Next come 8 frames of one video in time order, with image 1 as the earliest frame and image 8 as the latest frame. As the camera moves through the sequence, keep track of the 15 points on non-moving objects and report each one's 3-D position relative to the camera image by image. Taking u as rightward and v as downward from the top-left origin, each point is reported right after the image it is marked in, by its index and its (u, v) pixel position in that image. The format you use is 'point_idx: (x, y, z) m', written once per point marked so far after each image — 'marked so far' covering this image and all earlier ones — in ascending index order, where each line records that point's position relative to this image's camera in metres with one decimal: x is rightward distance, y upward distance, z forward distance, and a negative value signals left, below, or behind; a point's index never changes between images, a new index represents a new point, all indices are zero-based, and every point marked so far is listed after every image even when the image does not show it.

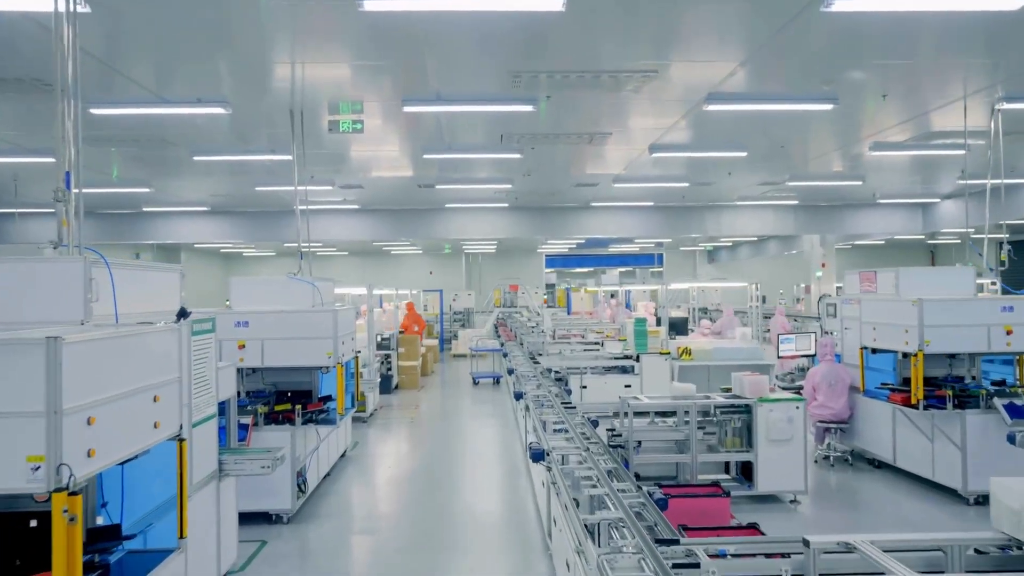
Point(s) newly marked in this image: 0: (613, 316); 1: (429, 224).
0: (+1.7, -0.5, +12.7) m
1: (-1.2, +0.9, +11.0) m
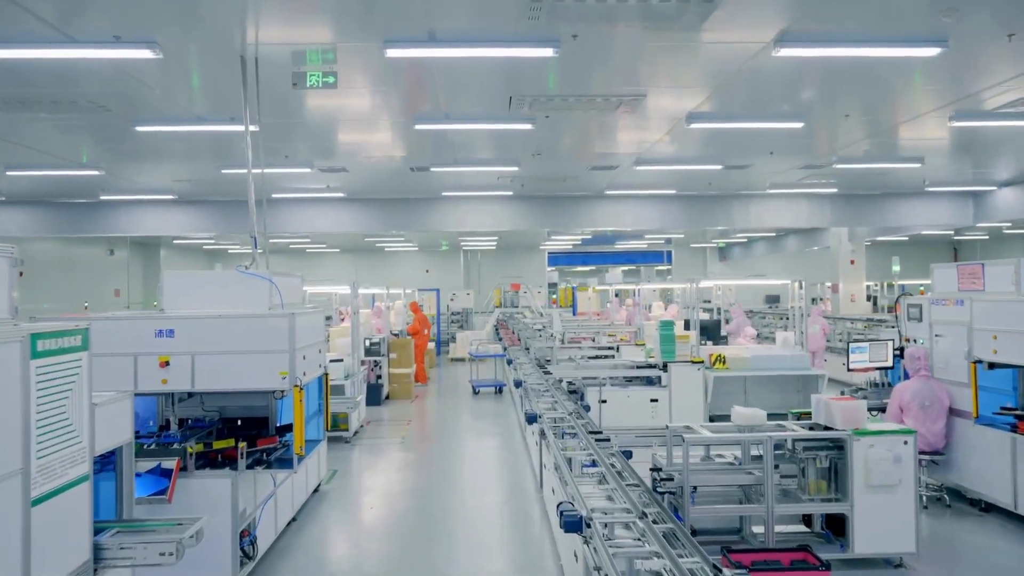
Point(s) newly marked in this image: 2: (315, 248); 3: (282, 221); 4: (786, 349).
0: (+1.8, -0.5, +11.6) m
1: (-1.1, +1.0, +9.9) m
2: (-4.9, +1.0, +19.0) m
3: (-2.9, +0.9, +9.7) m
4: (+2.7, -0.6, +7.4) m
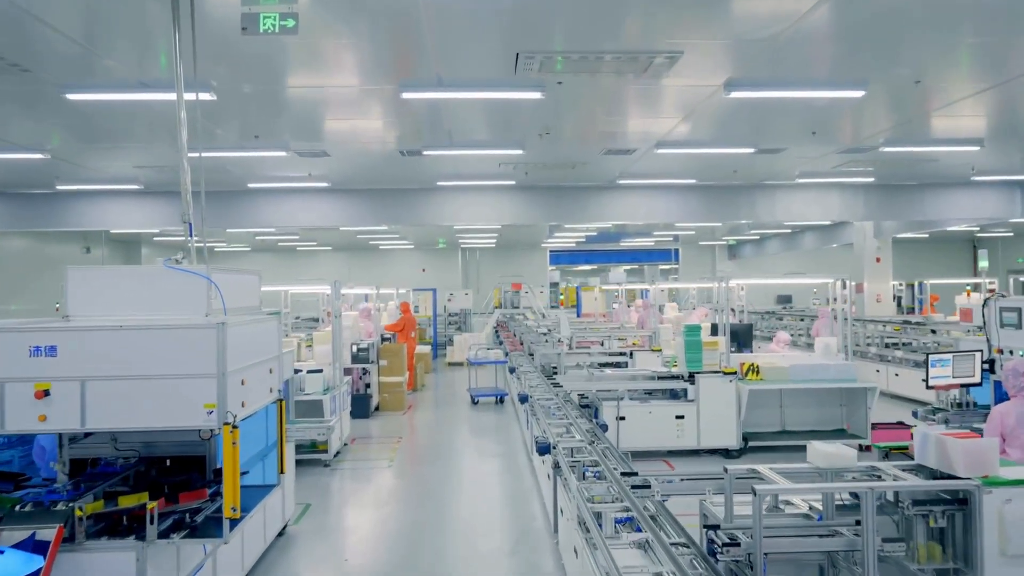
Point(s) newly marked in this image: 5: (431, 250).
0: (+1.8, -0.5, +10.7) m
1: (-1.1, +1.0, +9.0) m
2: (-4.9, +1.0, +18.1) m
3: (-2.9, +0.9, +8.8) m
4: (+2.7, -0.6, +6.5) m
5: (-2.1, +1.0, +19.7) m
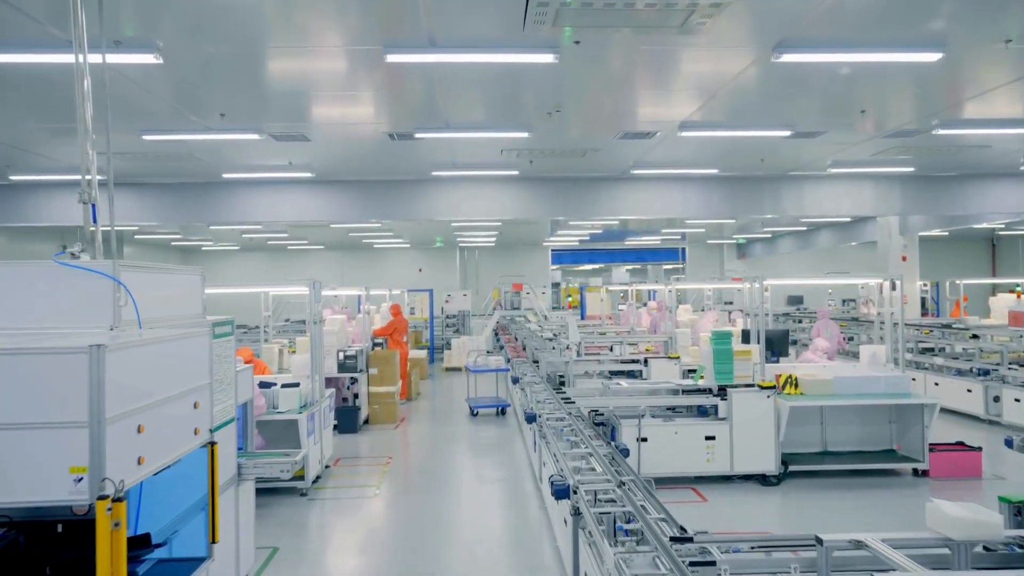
0: (+1.8, -0.5, +9.9) m
1: (-1.1, +0.9, +8.2) m
2: (-4.9, +1.0, +17.3) m
3: (-2.9, +0.8, +8.1) m
4: (+2.7, -0.6, +5.7) m
5: (-2.1, +1.0, +18.9) m
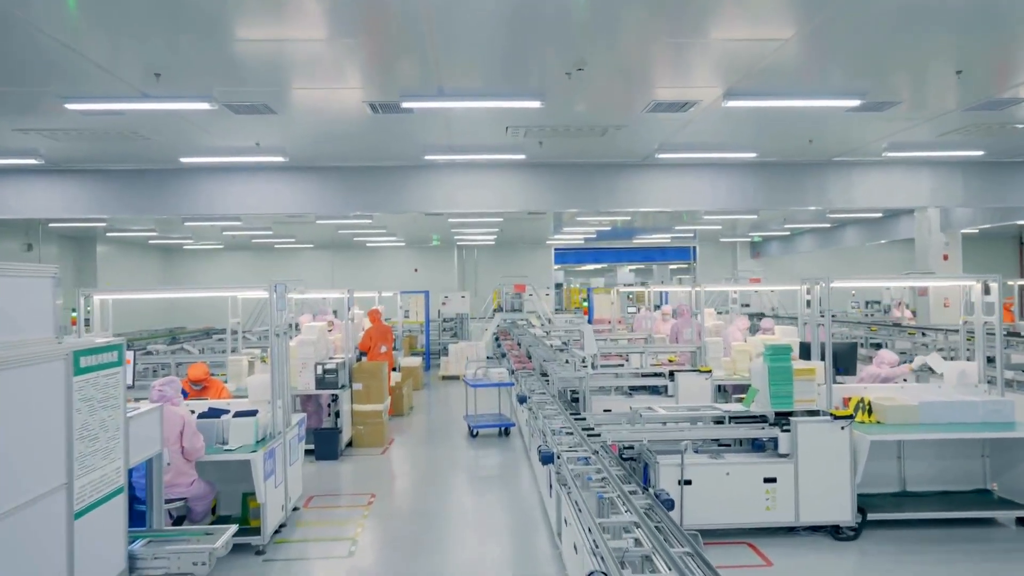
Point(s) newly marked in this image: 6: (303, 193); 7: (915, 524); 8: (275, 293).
0: (+1.9, -0.5, +8.9) m
1: (-1.0, +0.9, +7.1) m
2: (-4.9, +1.0, +16.3) m
3: (-2.8, +0.8, +7.0) m
4: (+2.8, -0.6, +4.7) m
5: (-2.1, +1.0, +17.9) m
6: (-1.9, +0.9, +7.1) m
7: (+2.4, -1.4, +4.5) m
8: (-1.4, 0.0, +4.7) m
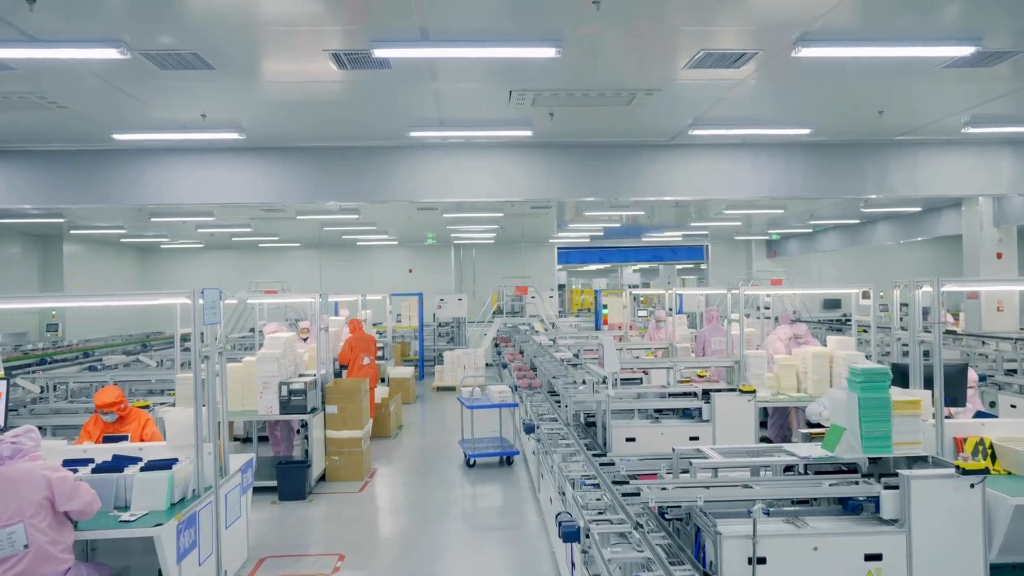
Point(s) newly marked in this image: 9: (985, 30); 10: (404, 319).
0: (+1.9, -0.5, +7.8) m
1: (-1.0, +0.9, +6.0) m
2: (-4.9, +0.9, +15.1) m
3: (-2.8, +0.8, +5.9) m
4: (+2.8, -0.7, +3.6) m
5: (-2.1, +0.9, +16.7) m
6: (-1.9, +0.9, +6.0) m
7: (+2.4, -1.4, +3.4) m
8: (-1.4, -0.1, +3.5) m
9: (+2.4, +1.3, +3.9) m
10: (-1.9, -0.5, +13.4) m
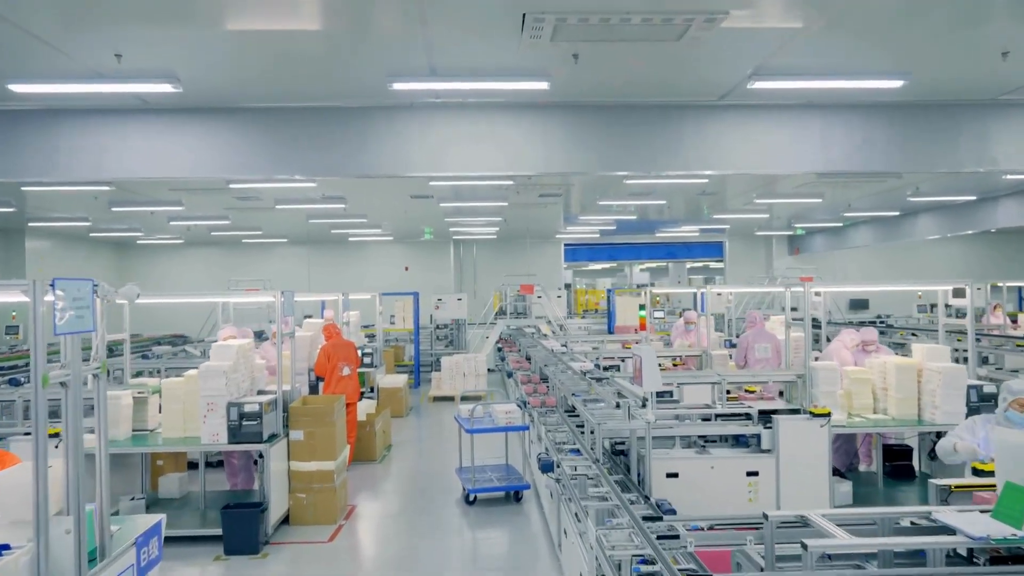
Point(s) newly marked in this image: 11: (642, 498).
0: (+2.0, -0.5, +6.6) m
1: (-1.0, +0.9, +4.8) m
2: (-4.8, +1.0, +14.0) m
3: (-2.8, +0.8, +4.7) m
4: (+2.9, -0.6, +2.4) m
5: (-2.0, +0.9, +15.6) m
6: (-1.9, +0.9, +4.8) m
7: (+2.5, -1.4, +2.2) m
8: (-1.4, 0.0, +2.4) m
9: (+2.4, +1.4, +2.7) m
10: (-1.8, -0.5, +12.3) m
11: (+0.6, -0.9, +3.6) m
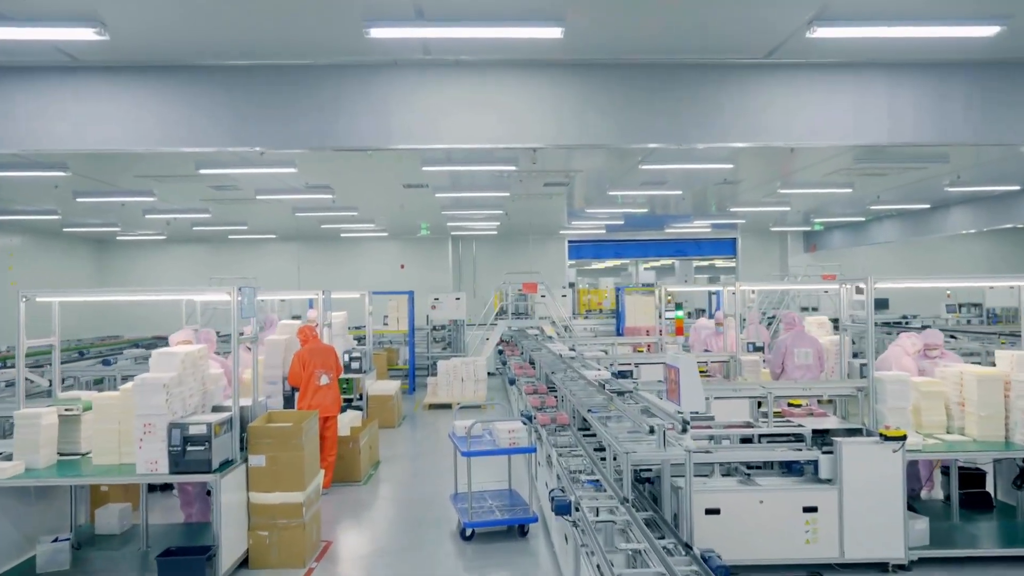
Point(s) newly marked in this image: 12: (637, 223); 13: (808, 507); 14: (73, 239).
0: (+2.0, -0.5, +5.8) m
1: (-0.9, +0.9, +4.0) m
2: (-4.8, +1.0, +13.2) m
3: (-2.7, +0.8, +3.9) m
4: (+2.9, -0.6, +1.6) m
5: (-2.0, +1.0, +14.8) m
6: (-1.8, +0.9, +4.0) m
7: (+2.5, -1.3, +1.4) m
8: (-1.3, 0.0, +1.6) m
9: (+2.5, +1.4, +1.9) m
10: (-1.8, -0.5, +11.5) m
11: (+0.6, -0.8, +2.8) m
12: (+2.3, +1.2, +13.7) m
13: (+1.4, -1.0, +3.6) m
14: (-7.9, +0.9, +13.7) m
